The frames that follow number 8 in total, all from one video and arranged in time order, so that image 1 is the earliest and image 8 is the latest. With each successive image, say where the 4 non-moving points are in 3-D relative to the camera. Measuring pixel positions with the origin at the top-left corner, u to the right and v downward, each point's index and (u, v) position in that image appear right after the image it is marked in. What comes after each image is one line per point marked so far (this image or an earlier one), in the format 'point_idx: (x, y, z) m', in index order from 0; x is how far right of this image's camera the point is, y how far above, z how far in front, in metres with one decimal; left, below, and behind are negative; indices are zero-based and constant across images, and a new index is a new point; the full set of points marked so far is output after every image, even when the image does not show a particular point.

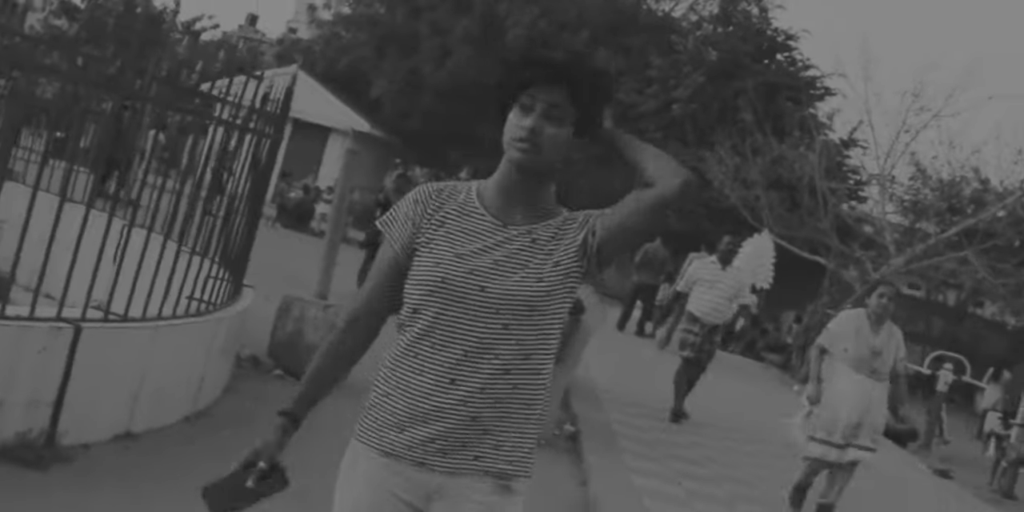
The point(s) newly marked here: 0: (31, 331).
0: (-1.8, -0.3, +5.8) m
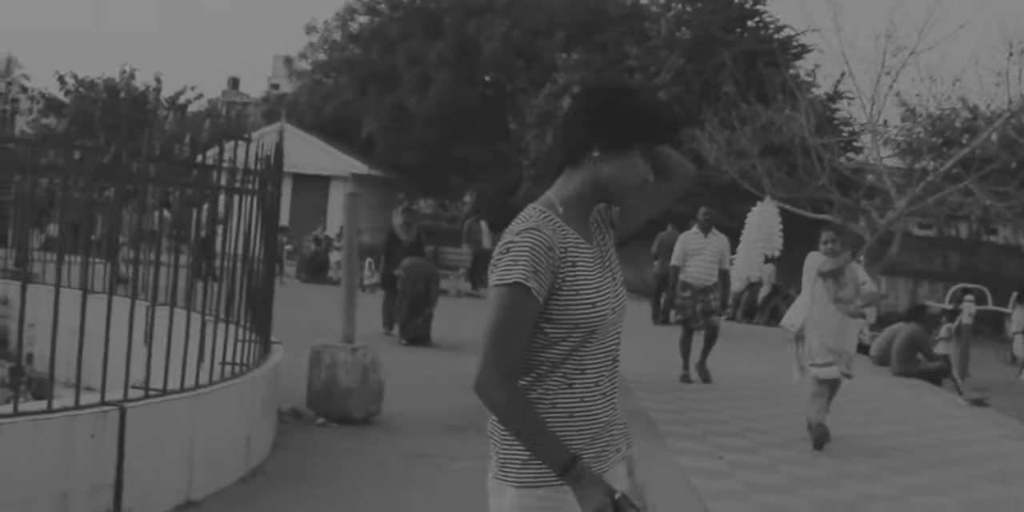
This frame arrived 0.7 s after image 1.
0: (-1.7, -0.6, +6.0) m
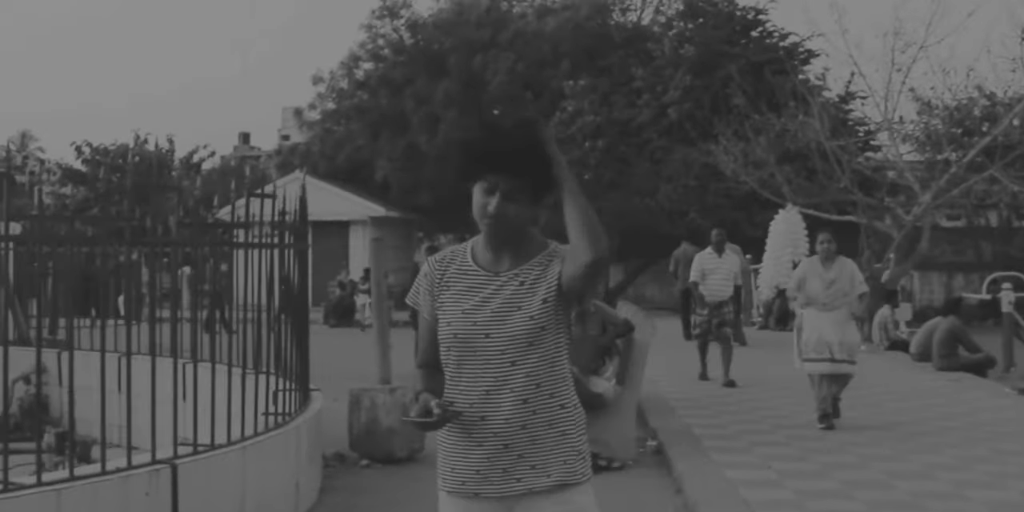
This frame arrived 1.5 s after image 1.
0: (-1.5, -0.9, +6.0) m
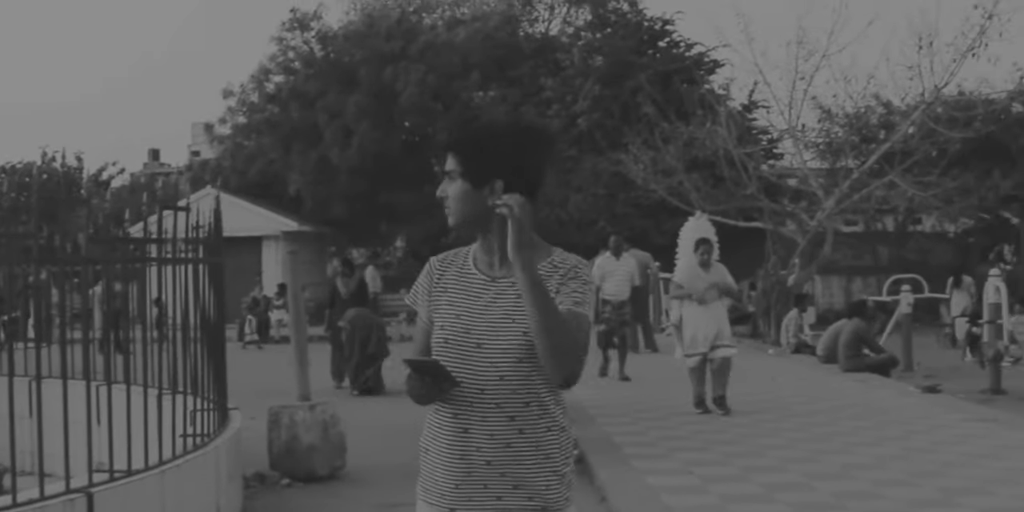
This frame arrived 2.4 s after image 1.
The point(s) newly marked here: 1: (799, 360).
0: (-1.8, -1.0, +6.0) m
1: (+3.2, -1.1, +17.4) m
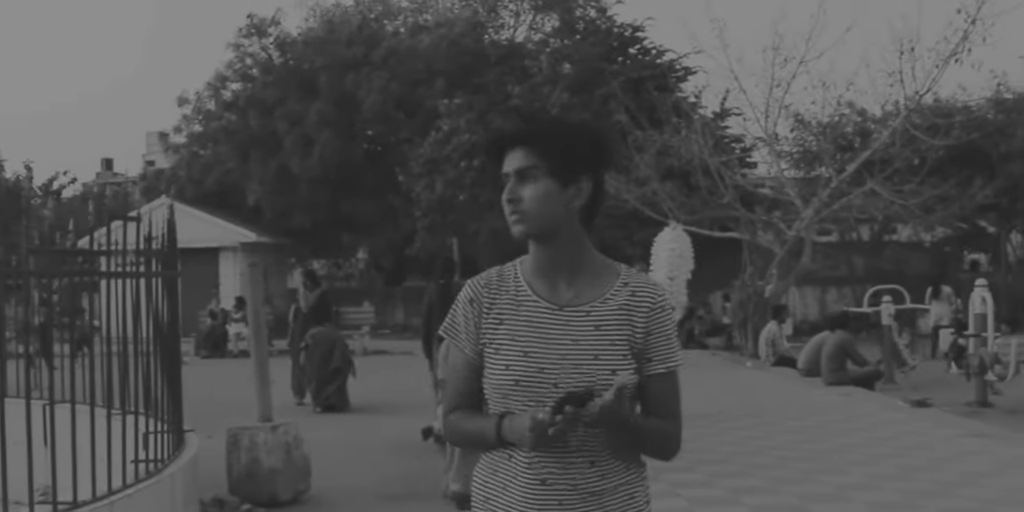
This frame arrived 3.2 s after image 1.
0: (-1.8, -1.0, +5.5) m
1: (+2.9, -1.3, +17.0) m
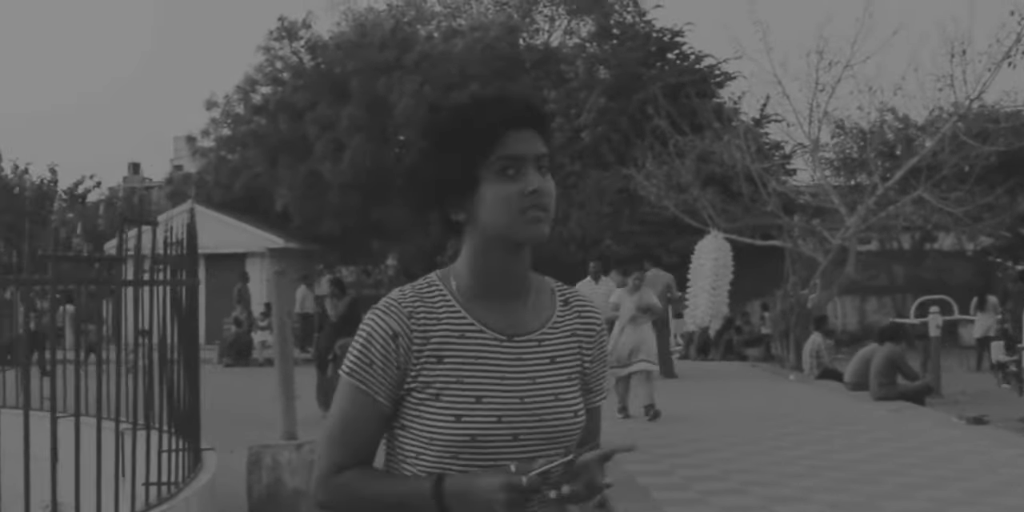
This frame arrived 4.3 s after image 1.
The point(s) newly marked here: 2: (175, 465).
0: (-1.7, -1.0, +5.1) m
1: (+3.2, -1.4, +16.5) m
2: (-1.7, -1.0, +7.7) m
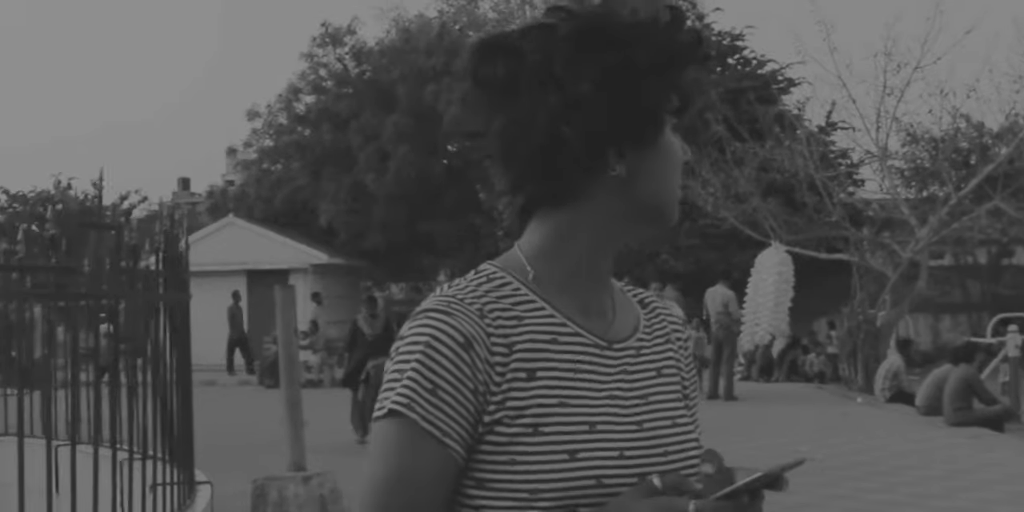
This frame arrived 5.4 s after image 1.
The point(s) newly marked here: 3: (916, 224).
0: (-1.6, -1.0, +4.5) m
1: (+3.8, -1.5, +15.7) m
2: (-1.5, -1.1, +7.1) m
3: (+5.0, +0.3, +20.0) m
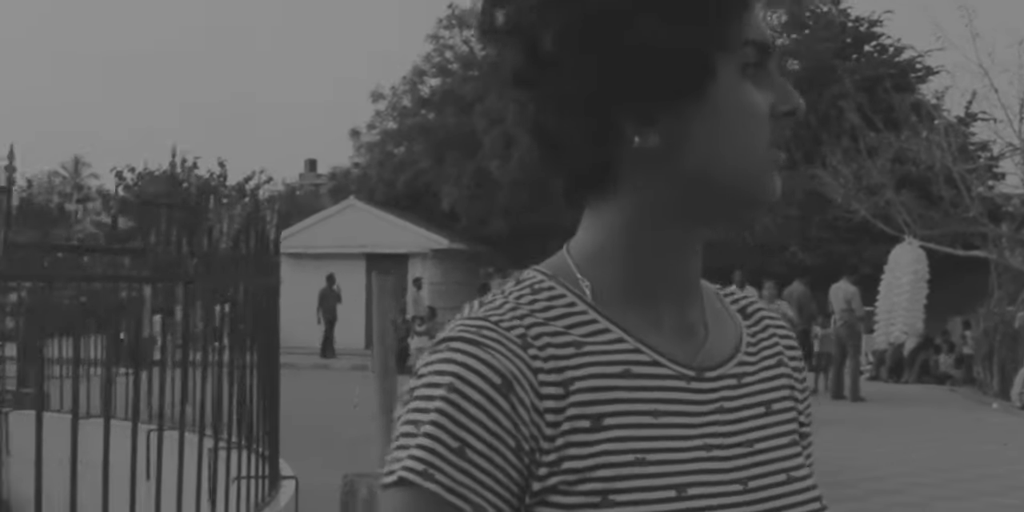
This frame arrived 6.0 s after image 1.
0: (-1.4, -1.0, +4.4) m
1: (+4.9, -1.5, +15.1) m
2: (-1.0, -1.0, +7.0) m
3: (+6.5, +0.4, +19.2) m
